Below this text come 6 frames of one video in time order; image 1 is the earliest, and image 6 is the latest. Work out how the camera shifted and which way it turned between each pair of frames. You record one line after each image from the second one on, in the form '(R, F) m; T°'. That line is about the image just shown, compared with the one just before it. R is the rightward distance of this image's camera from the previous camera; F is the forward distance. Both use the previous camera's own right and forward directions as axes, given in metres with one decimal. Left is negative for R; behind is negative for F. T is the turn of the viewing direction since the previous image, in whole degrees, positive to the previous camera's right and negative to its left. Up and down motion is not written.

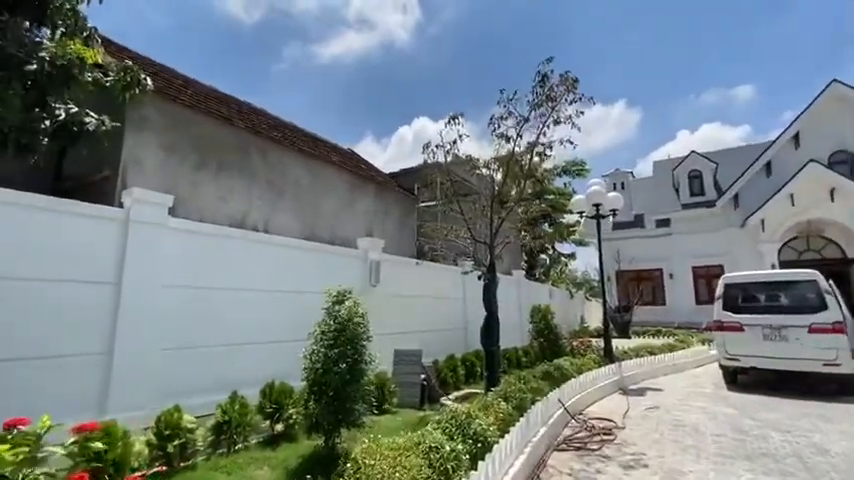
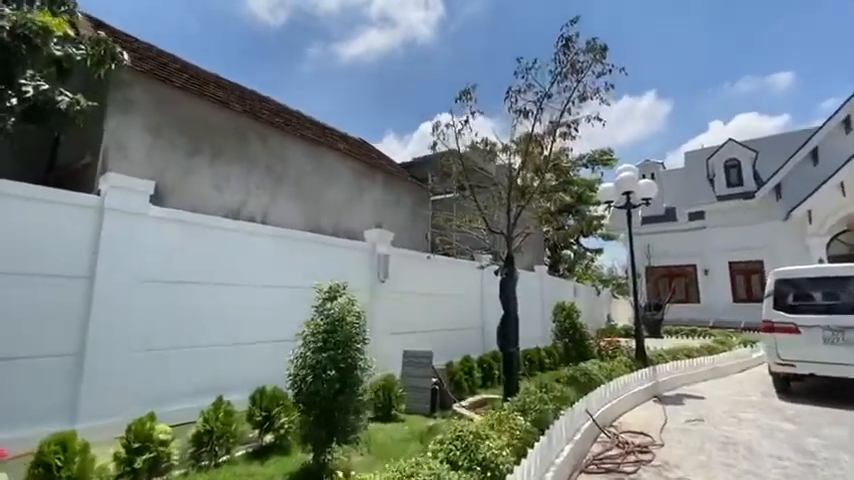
(+0.3, +0.9) m; -3°
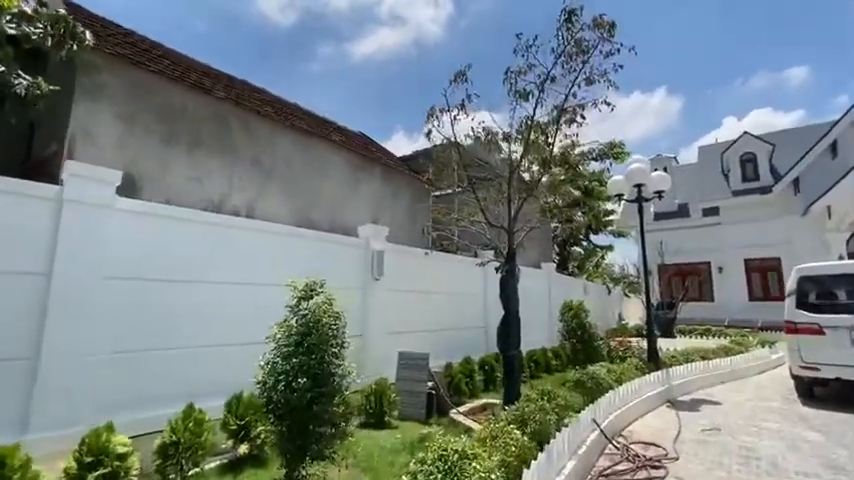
(+0.3, +0.6) m; -1°
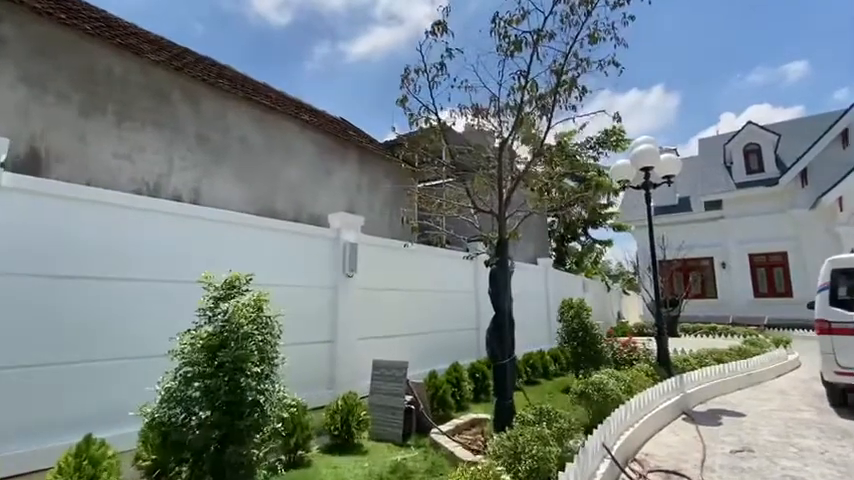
(+0.4, +1.4) m; 0°
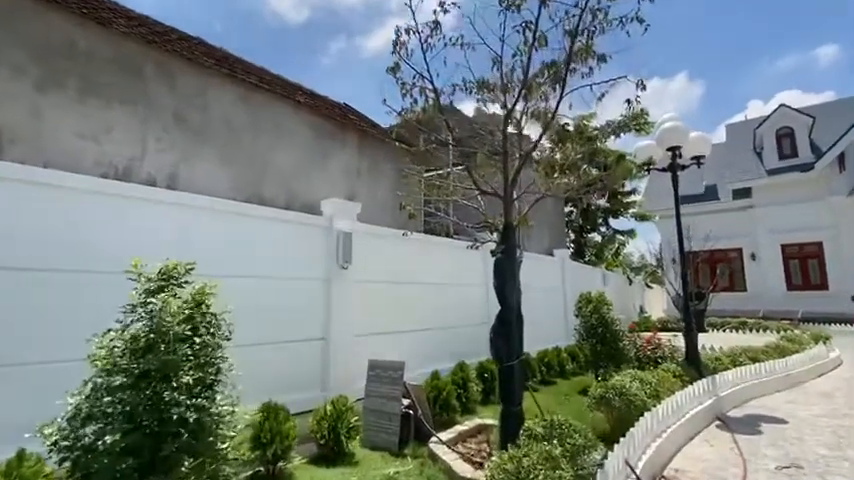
(+0.3, +0.8) m; -2°
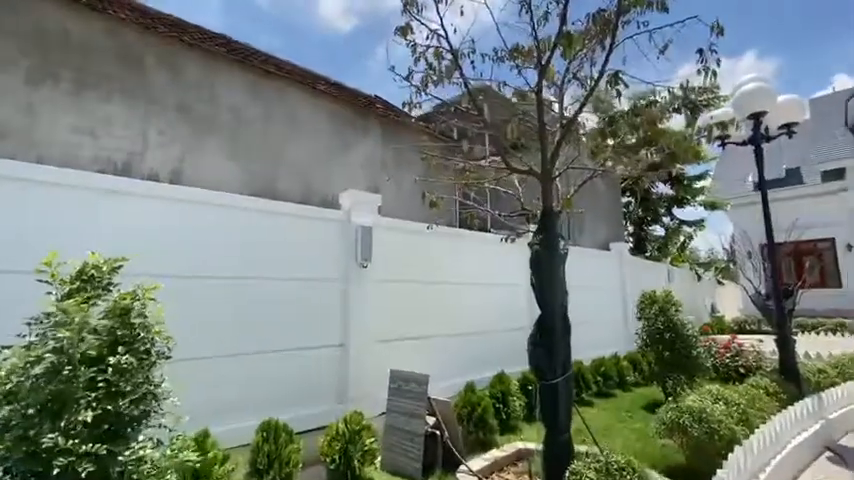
(+0.4, +1.1) m; -7°
